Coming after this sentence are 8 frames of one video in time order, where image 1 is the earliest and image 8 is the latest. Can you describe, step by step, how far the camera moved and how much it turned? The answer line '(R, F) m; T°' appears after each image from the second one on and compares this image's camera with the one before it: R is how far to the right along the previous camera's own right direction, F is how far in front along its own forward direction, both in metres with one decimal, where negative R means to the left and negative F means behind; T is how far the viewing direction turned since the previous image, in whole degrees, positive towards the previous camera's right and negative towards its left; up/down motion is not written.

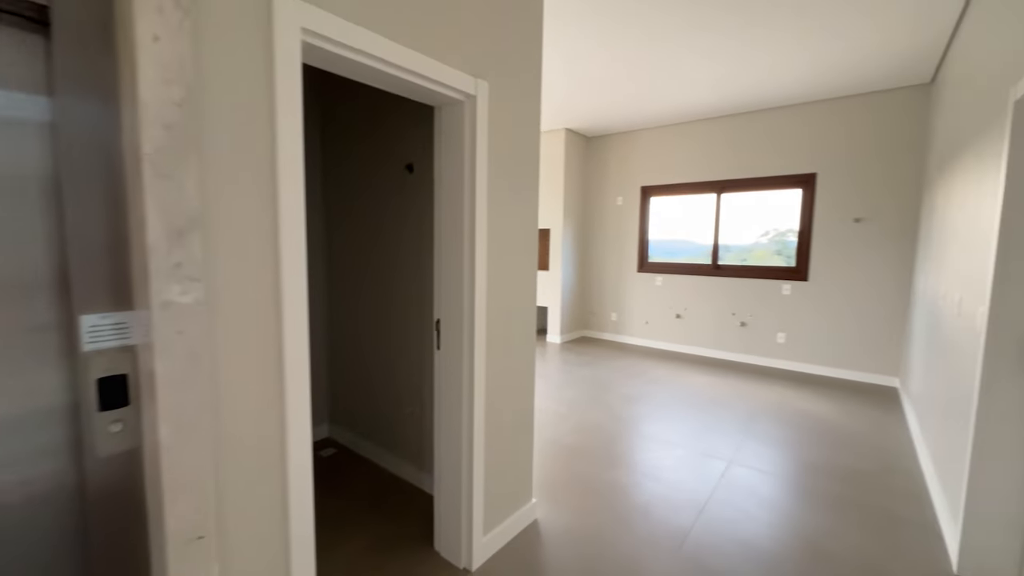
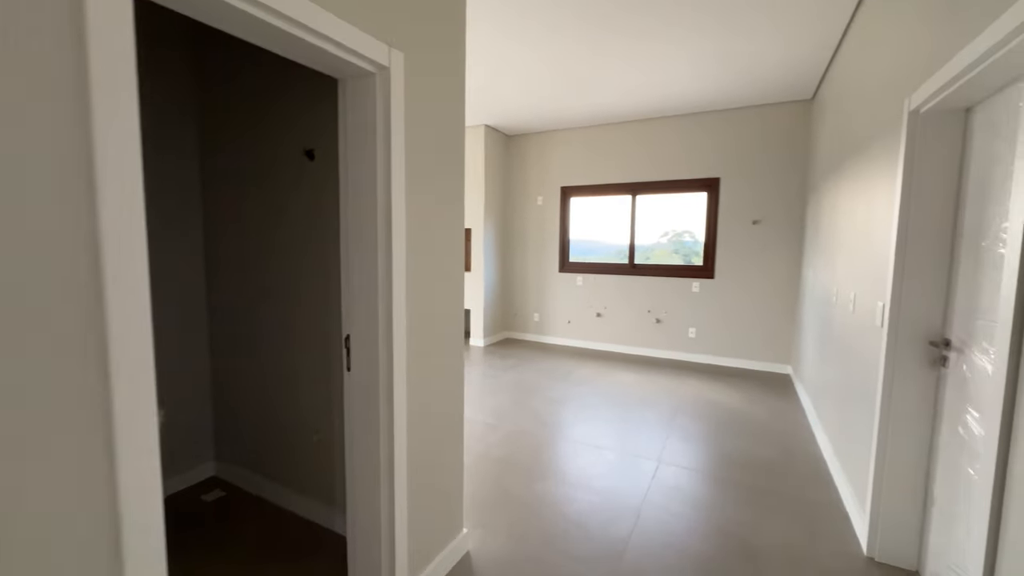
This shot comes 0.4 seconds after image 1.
(0.0, +0.2) m; +11°
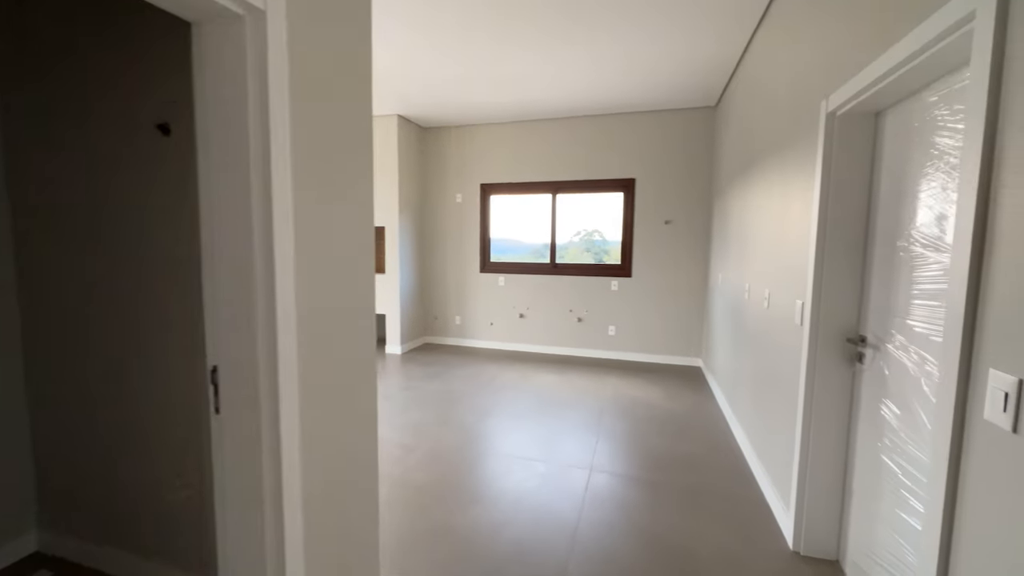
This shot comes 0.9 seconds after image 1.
(0.0, +0.2) m; +11°
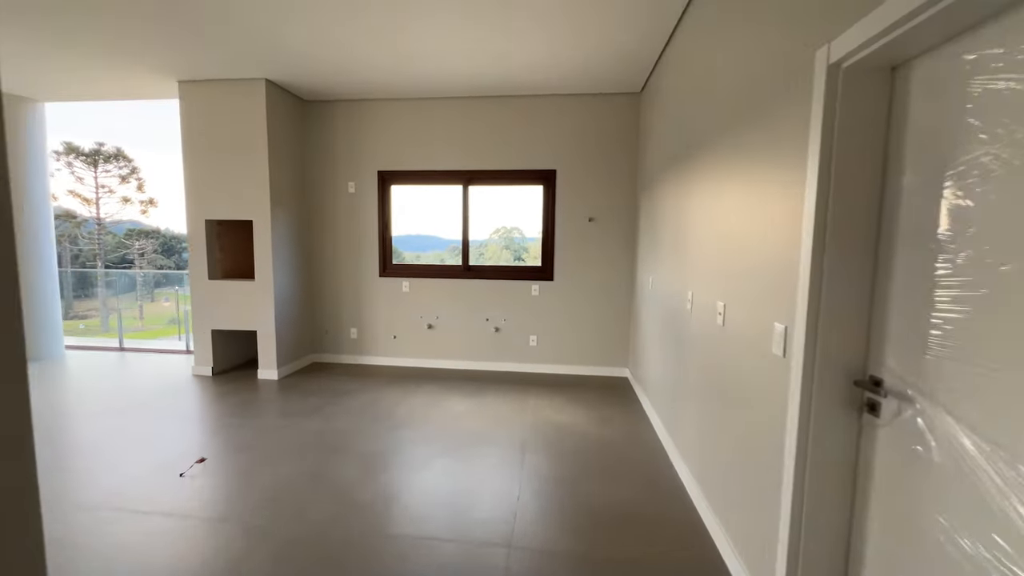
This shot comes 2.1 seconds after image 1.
(+0.1, +0.7) m; +11°
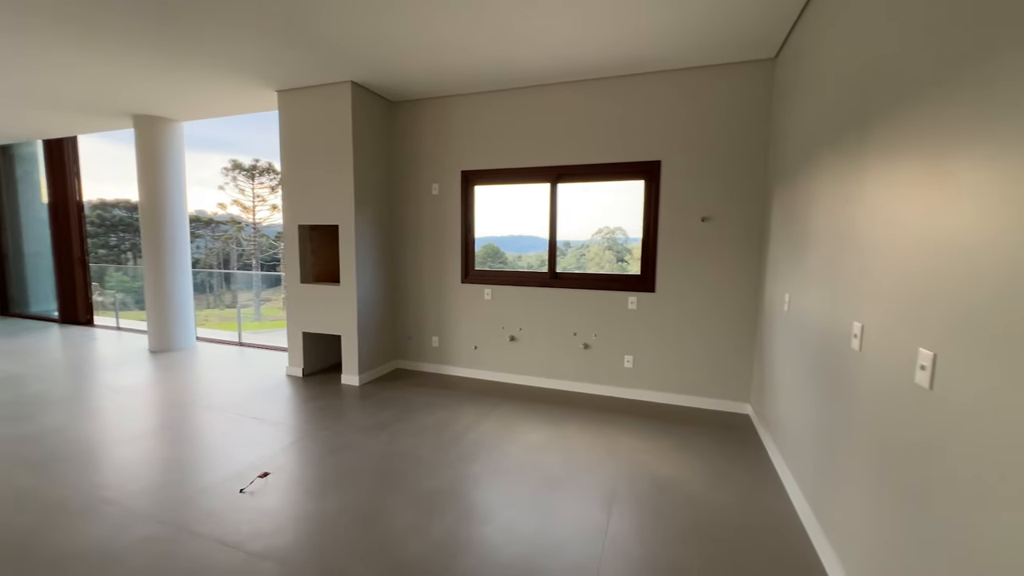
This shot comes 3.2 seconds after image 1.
(+0.1, +0.5) m; -13°
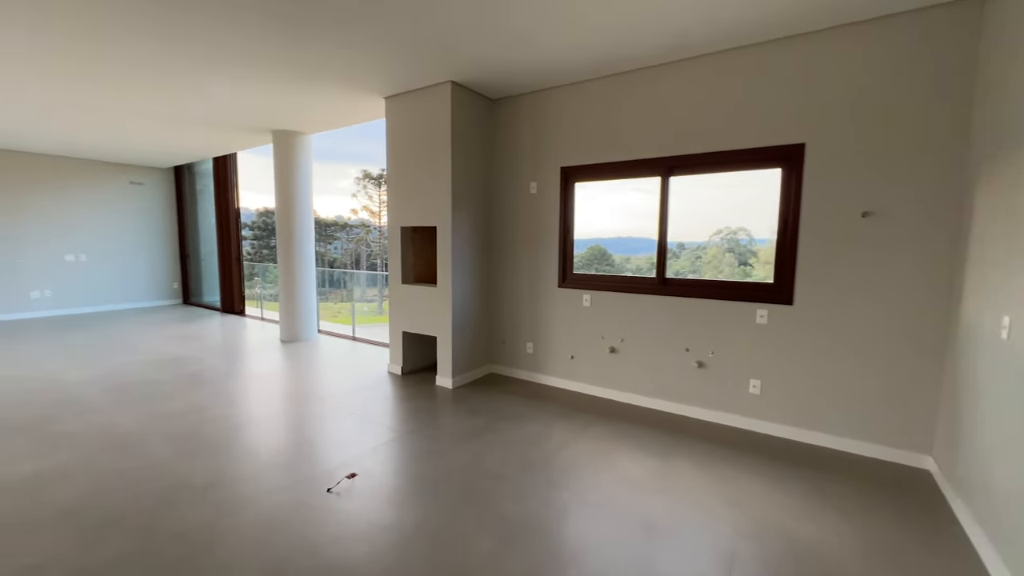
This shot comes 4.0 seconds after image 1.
(0.0, +0.3) m; -14°
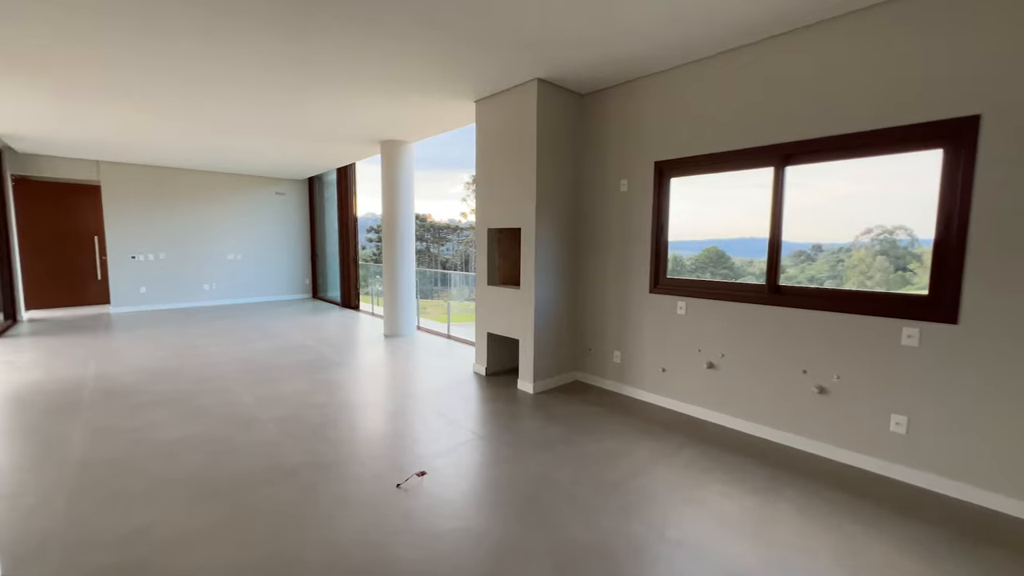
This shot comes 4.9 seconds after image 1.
(+0.2, +0.2) m; -14°
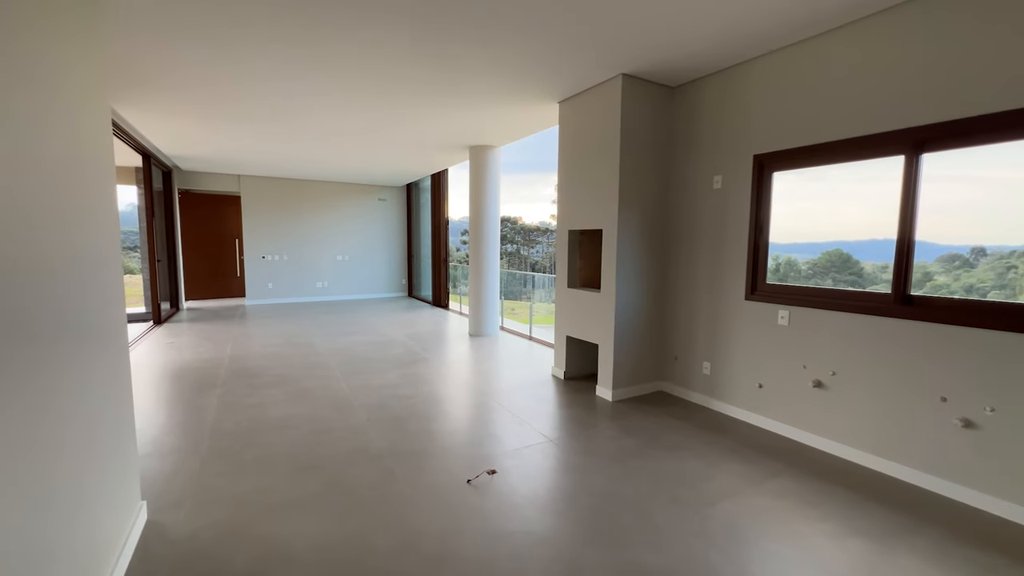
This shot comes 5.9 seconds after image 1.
(+0.1, 0.0) m; -12°
